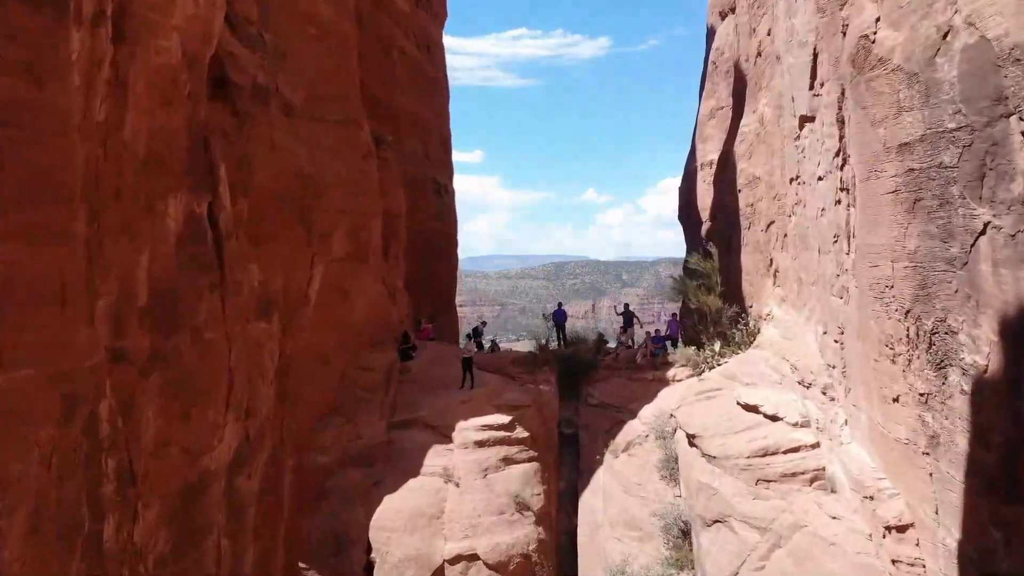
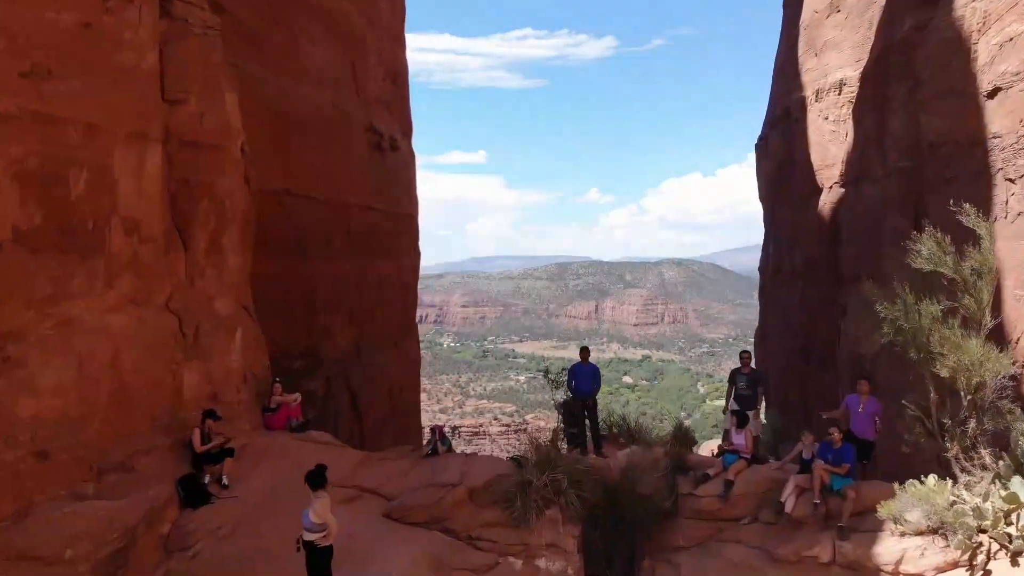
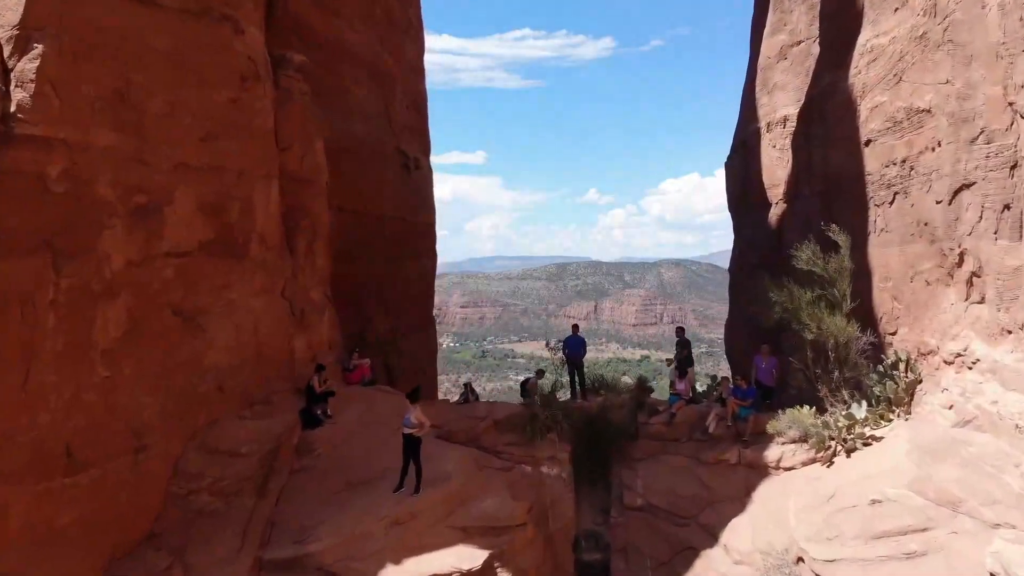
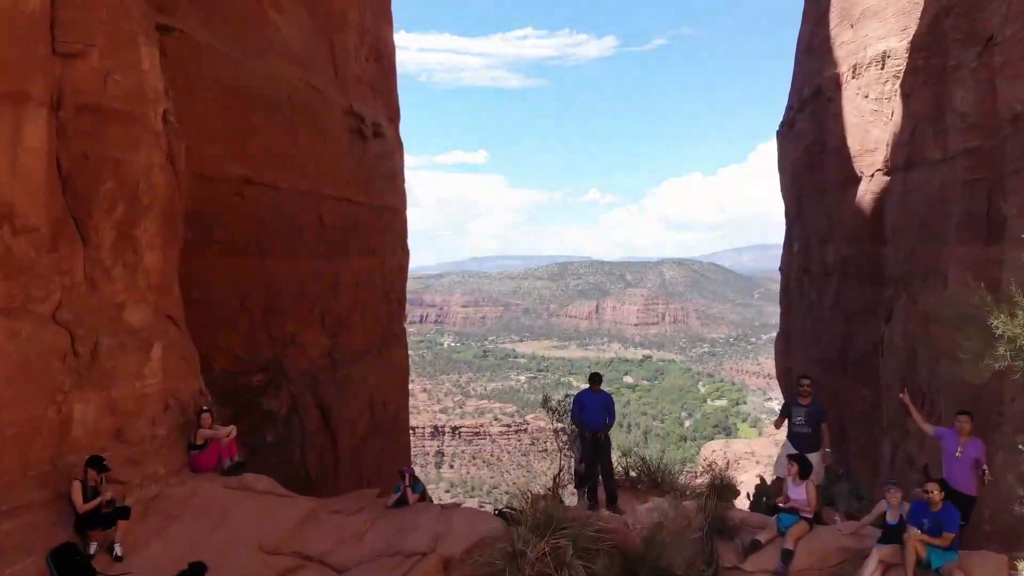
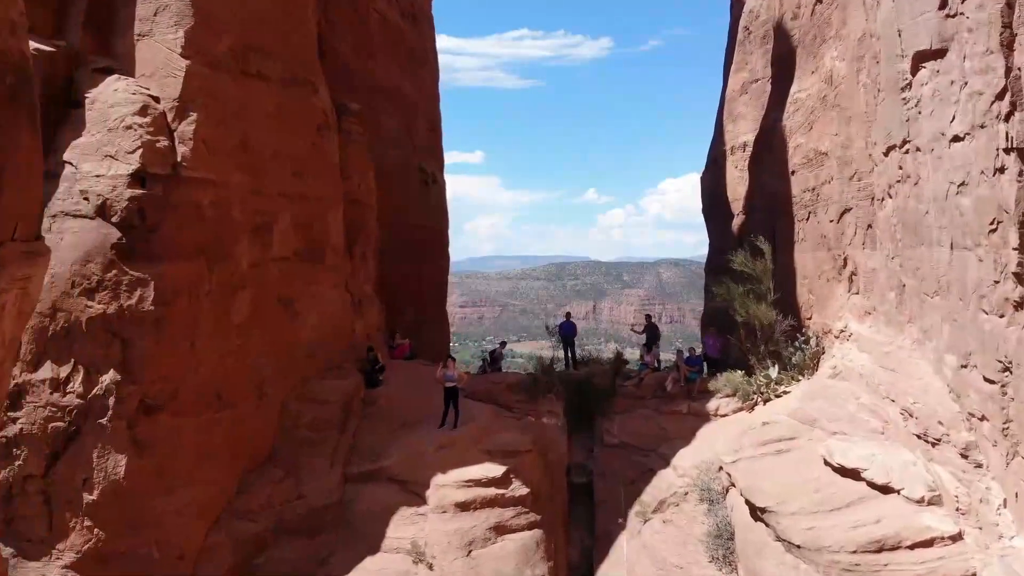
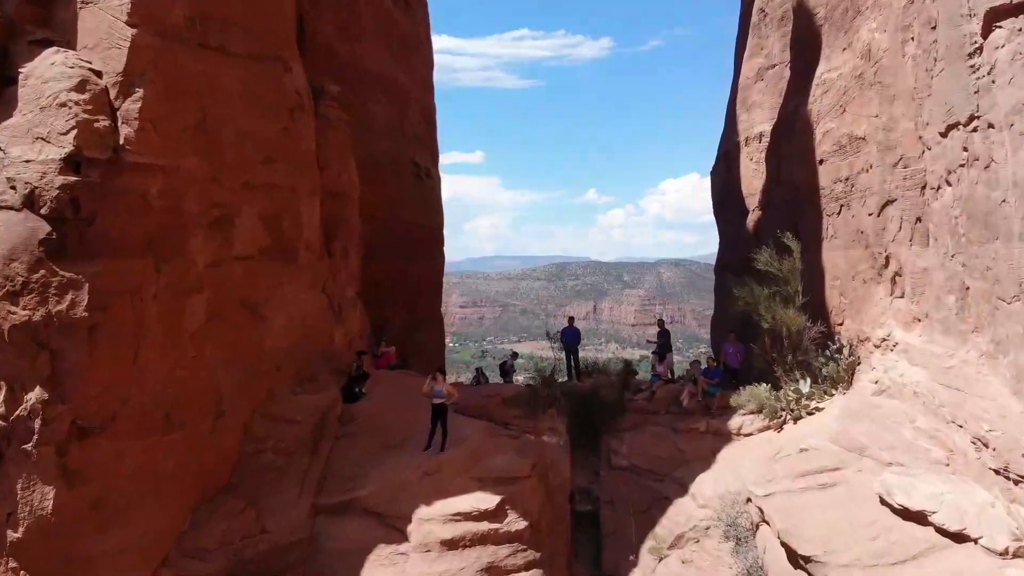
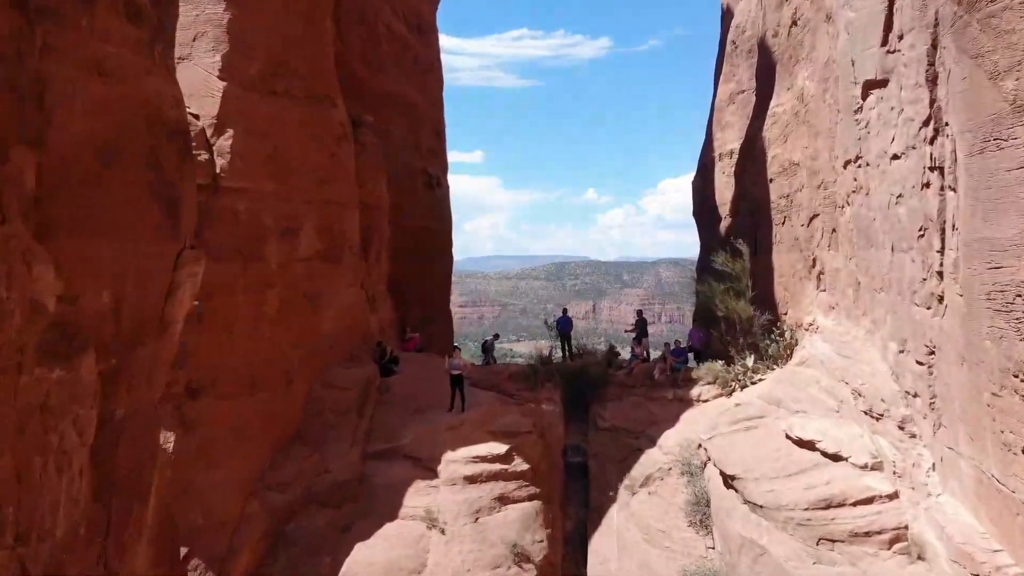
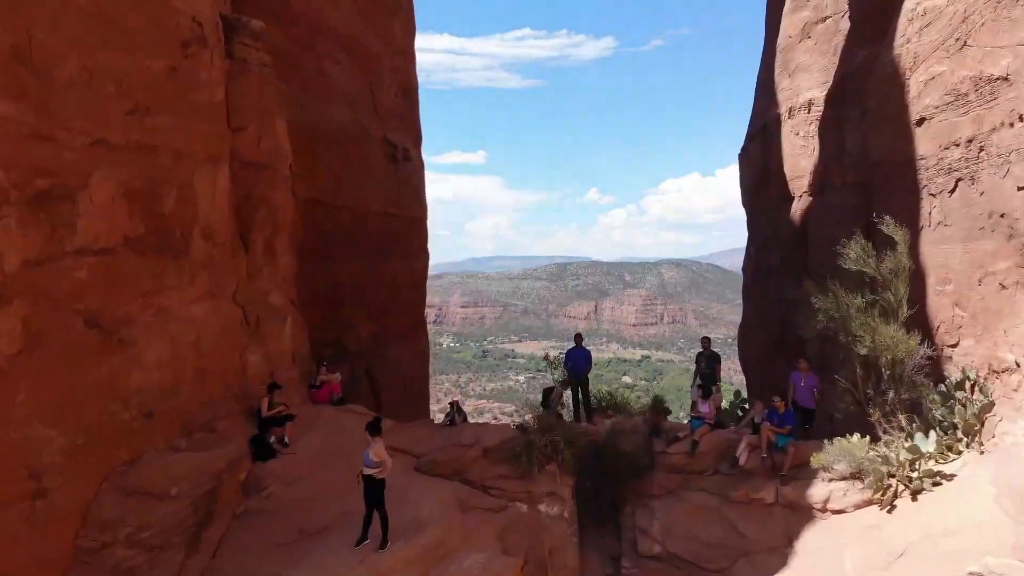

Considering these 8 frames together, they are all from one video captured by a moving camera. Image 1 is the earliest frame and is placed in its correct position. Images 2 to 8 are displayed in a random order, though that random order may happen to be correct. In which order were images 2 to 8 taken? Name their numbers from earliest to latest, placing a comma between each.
7, 5, 6, 3, 8, 2, 4
